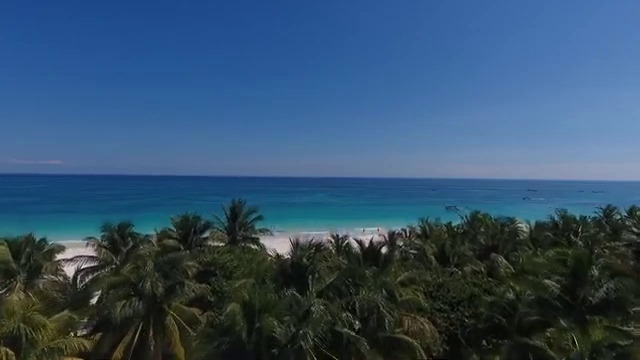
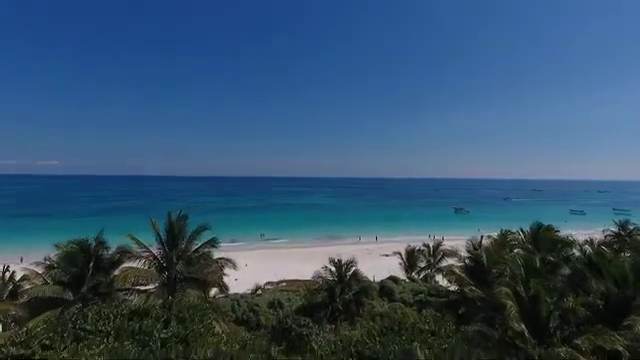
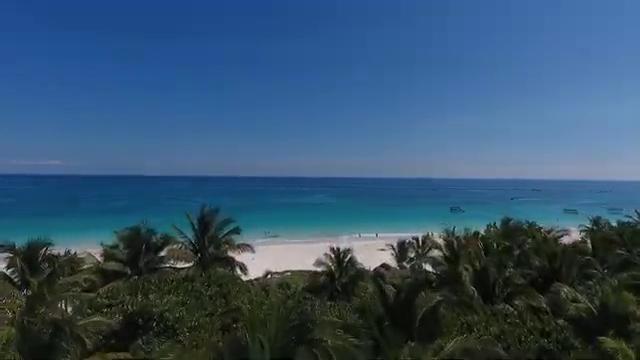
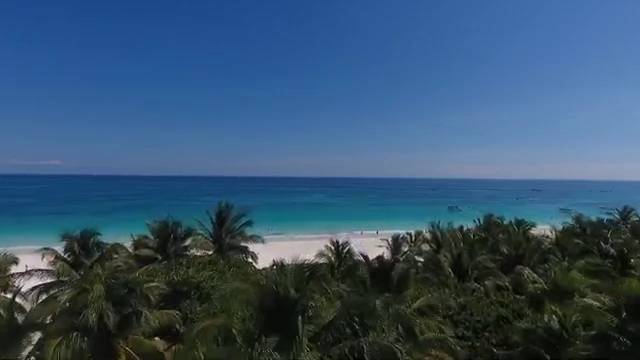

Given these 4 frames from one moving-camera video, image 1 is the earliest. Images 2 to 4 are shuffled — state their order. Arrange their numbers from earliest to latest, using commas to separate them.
4, 3, 2
